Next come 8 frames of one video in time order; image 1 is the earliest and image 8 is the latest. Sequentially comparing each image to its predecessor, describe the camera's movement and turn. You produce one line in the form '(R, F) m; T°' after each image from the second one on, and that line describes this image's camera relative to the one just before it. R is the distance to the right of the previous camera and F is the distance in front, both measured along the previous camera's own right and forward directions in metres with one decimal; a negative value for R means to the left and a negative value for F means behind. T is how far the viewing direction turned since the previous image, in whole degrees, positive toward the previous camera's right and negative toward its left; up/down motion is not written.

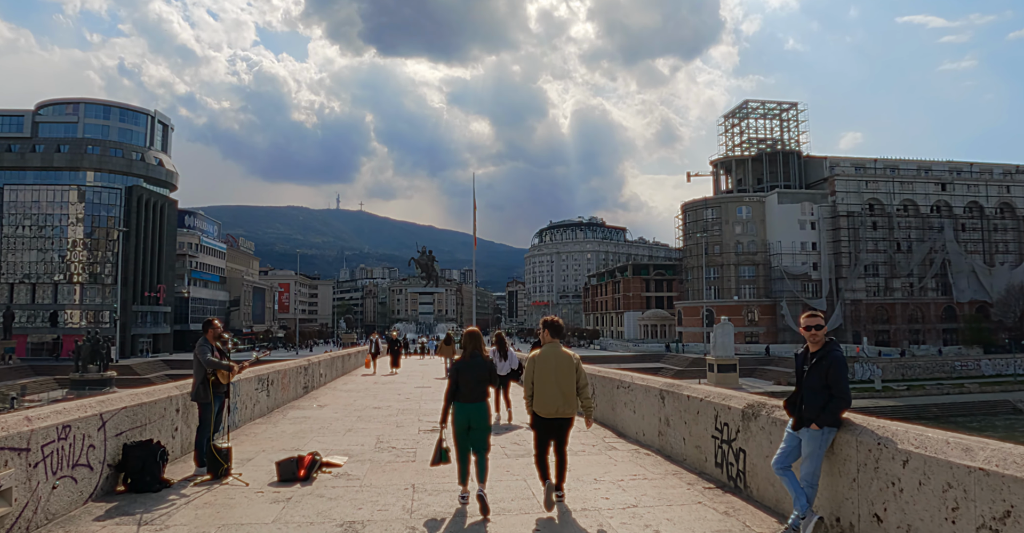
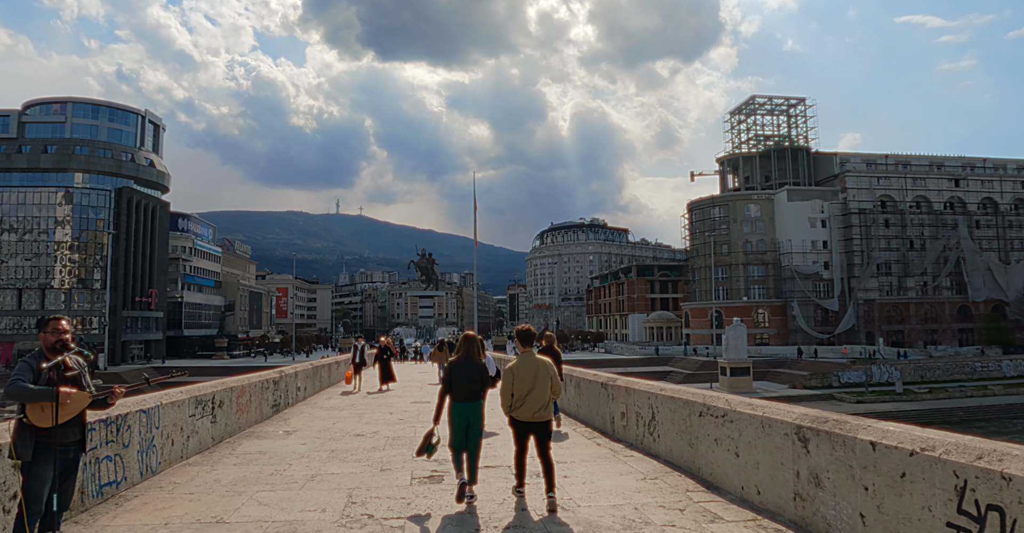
(-0.3, +2.9) m; 0°
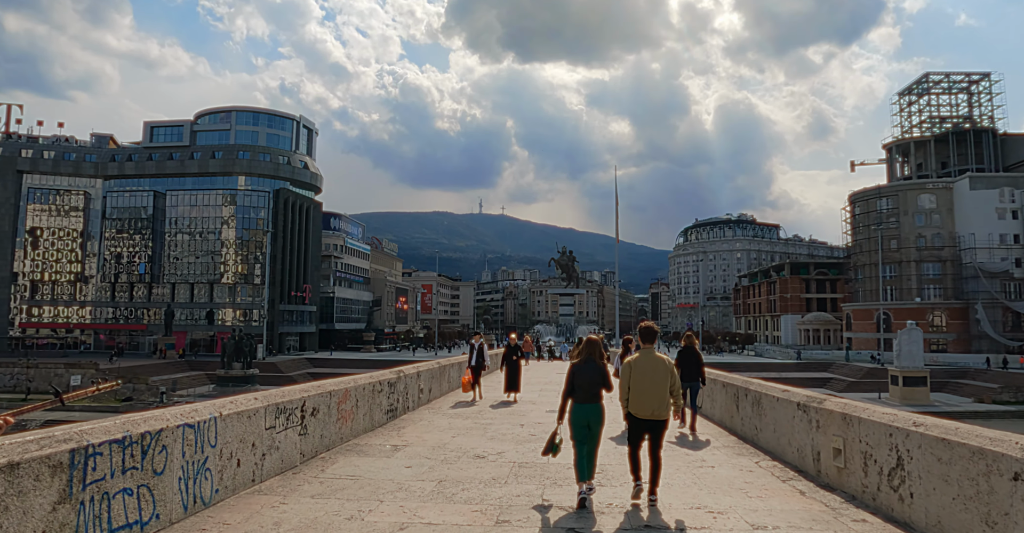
(-0.3, +2.2) m; -12°
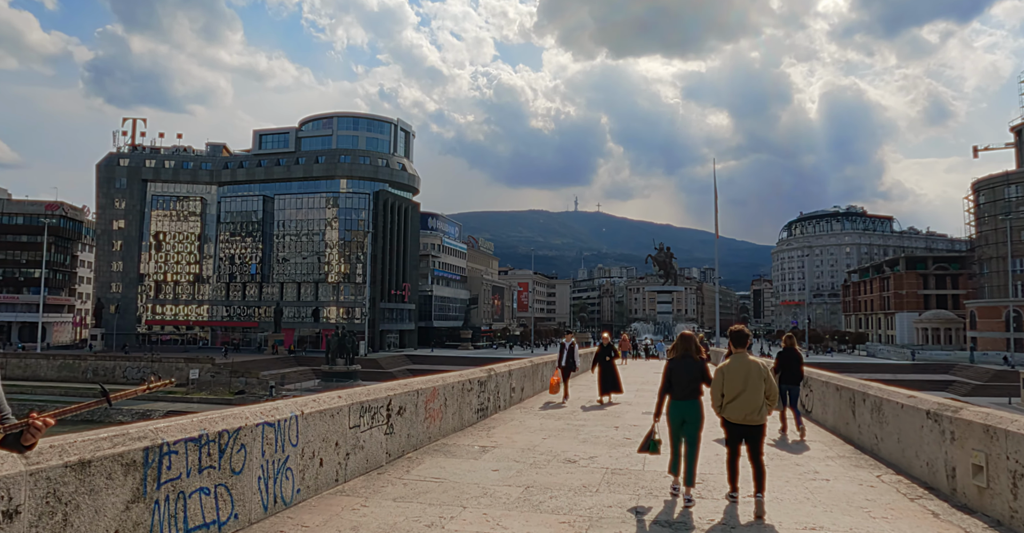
(+0.1, +0.4) m; -8°
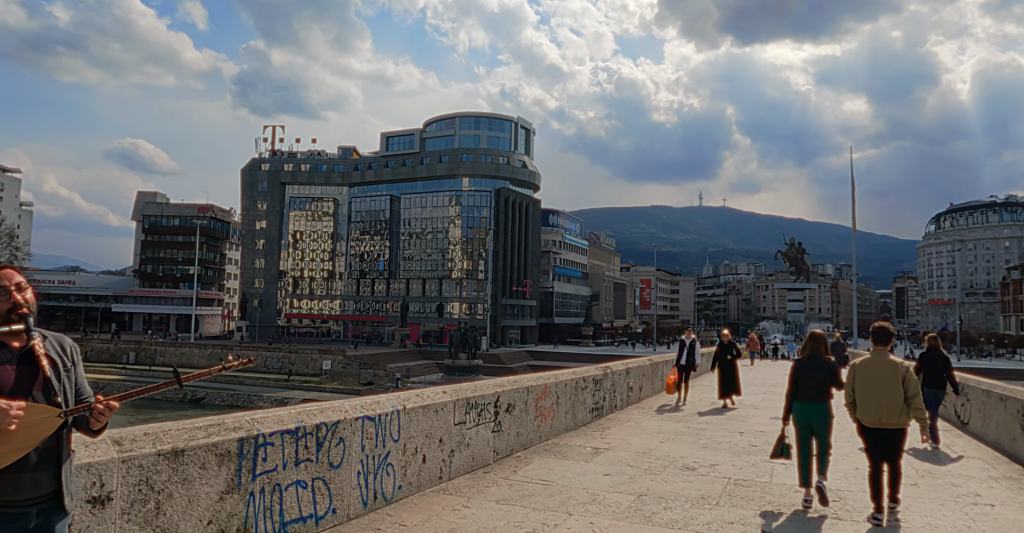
(+0.1, +0.4) m; -11°
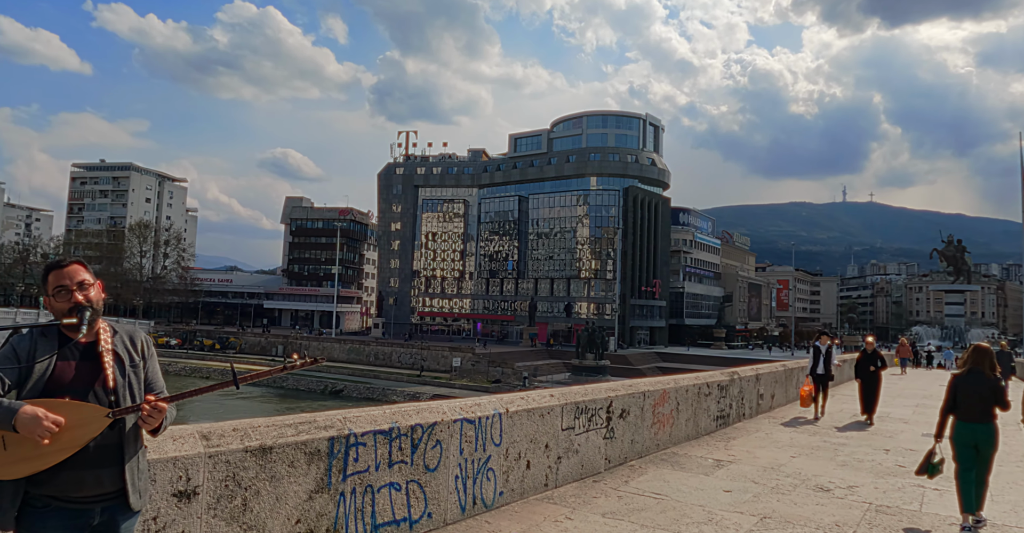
(+0.2, +0.3) m; -11°
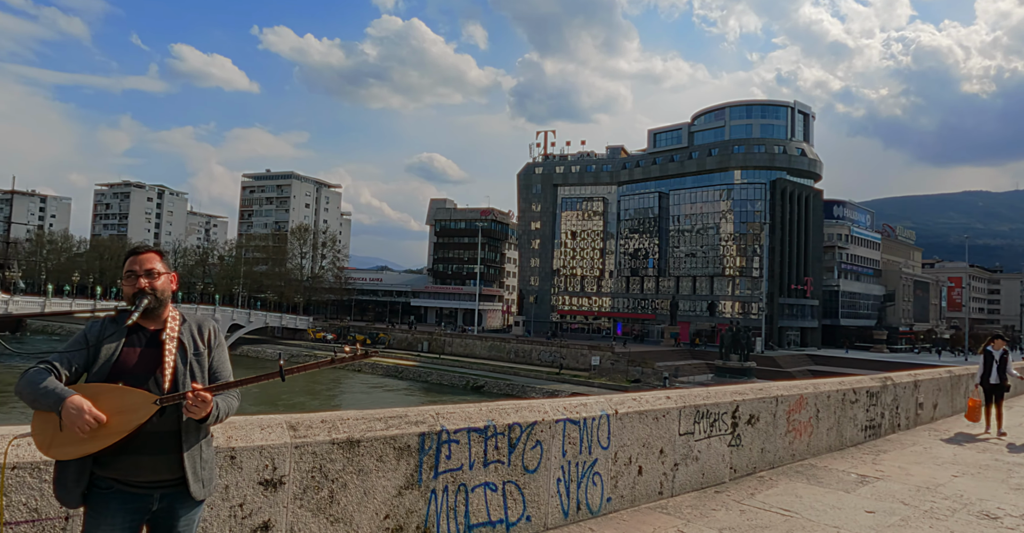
(+0.2, +0.3) m; -12°
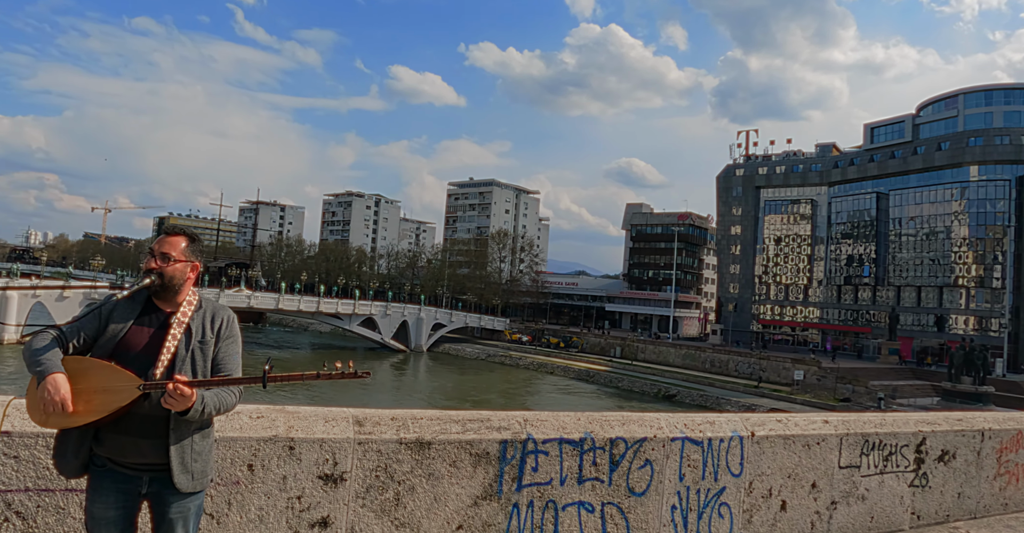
(+0.4, +0.4) m; -16°
